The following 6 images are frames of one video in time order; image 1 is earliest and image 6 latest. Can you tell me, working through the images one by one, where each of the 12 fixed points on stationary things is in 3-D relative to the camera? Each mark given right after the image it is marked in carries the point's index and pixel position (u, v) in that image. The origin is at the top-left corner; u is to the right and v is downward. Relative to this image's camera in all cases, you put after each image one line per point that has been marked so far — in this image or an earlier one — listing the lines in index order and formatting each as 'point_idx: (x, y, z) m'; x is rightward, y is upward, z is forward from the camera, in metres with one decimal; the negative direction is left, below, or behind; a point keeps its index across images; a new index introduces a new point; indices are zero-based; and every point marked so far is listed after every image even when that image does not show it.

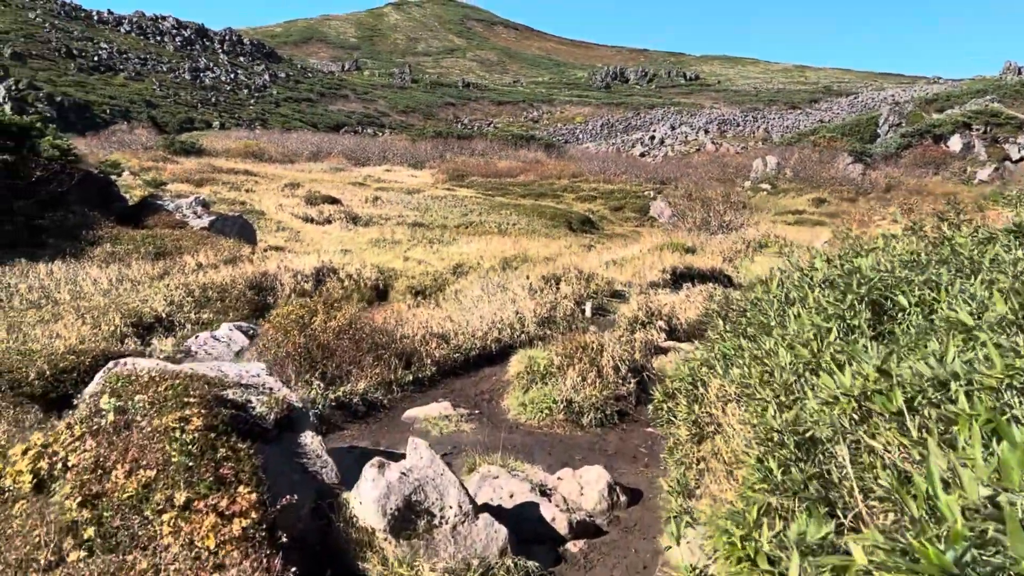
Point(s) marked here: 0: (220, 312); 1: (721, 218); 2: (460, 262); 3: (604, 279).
0: (-3.6, -0.3, +10.8) m
1: (+4.4, +1.5, +18.6) m
2: (-1.0, +0.5, +16.6) m
3: (+1.1, +0.1, +10.6) m
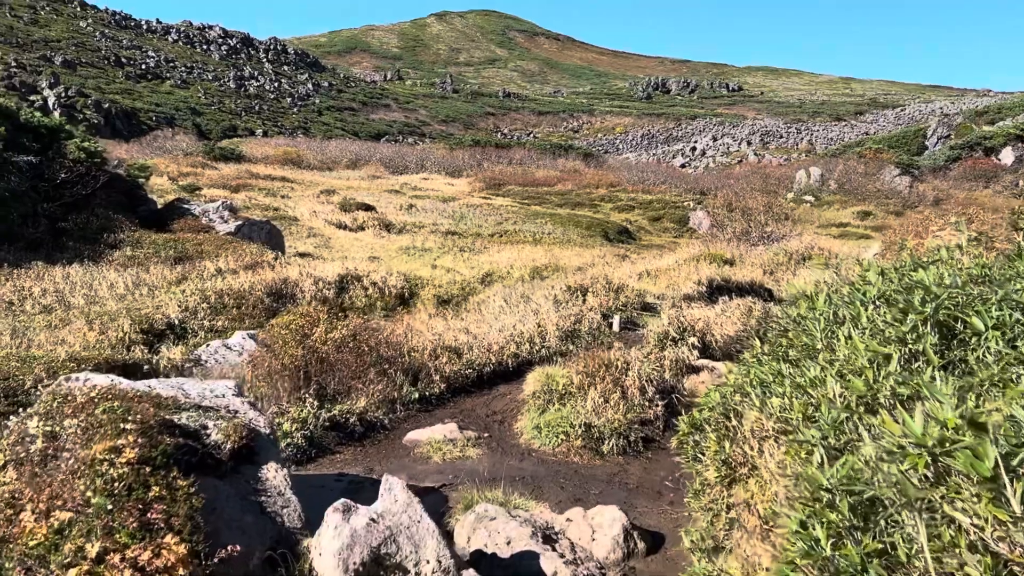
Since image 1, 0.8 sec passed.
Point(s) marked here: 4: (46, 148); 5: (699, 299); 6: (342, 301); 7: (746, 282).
0: (-3.3, -0.4, +10.4) m
1: (+5.0, +1.2, +17.9) m
2: (-0.4, +0.3, +16.1) m
3: (+1.4, 0.0, +10.0) m
4: (-7.9, +2.4, +15.0) m
5: (+2.1, -0.2, +9.8) m
6: (-2.4, -0.2, +12.6) m
7: (+2.8, +0.1, +10.5) m
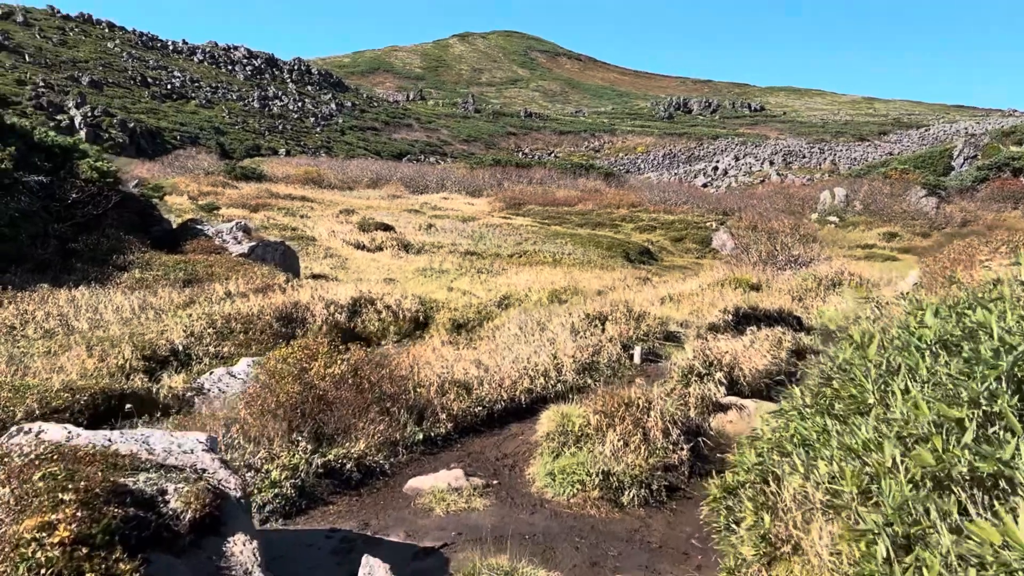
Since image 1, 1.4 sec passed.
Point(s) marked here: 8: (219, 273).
0: (-3.1, -0.7, +10.1) m
1: (+5.4, +0.8, +17.3) m
2: (-0.1, -0.1, +15.7) m
3: (+1.6, -0.3, +9.5) m
4: (-7.6, +2.0, +14.8) m
5: (+2.2, -0.5, +9.3) m
6: (-2.2, -0.6, +12.3) m
7: (+3.0, -0.2, +10.0) m
8: (-4.4, +0.2, +13.1) m
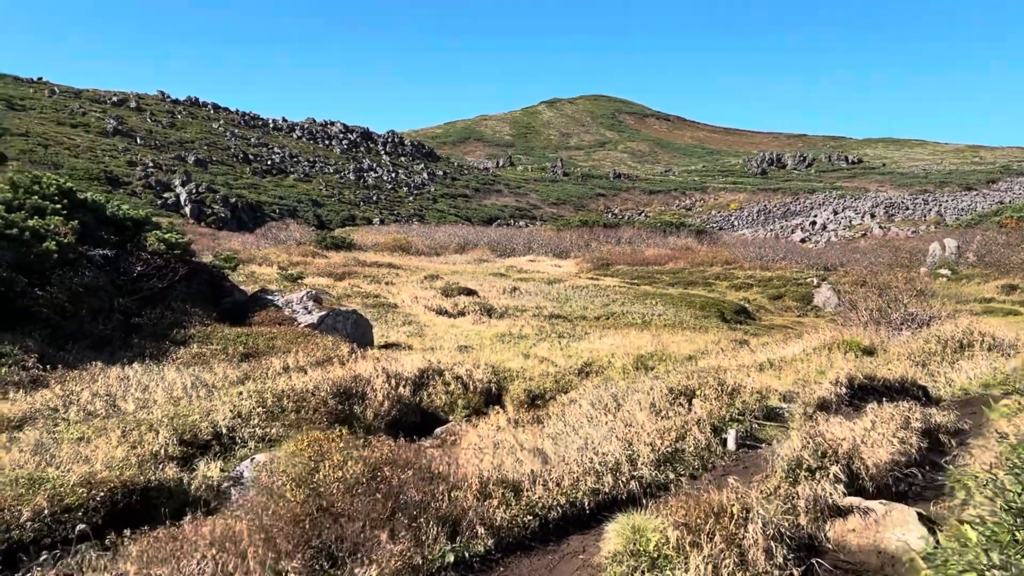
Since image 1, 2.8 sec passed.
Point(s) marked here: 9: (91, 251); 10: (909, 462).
0: (-2.3, -1.4, +9.2) m
1: (+6.9, -0.3, +15.6) m
2: (+1.3, -1.2, +14.5) m
3: (+2.2, -1.0, +8.2) m
4: (-6.3, +0.8, +14.6) m
5: (+2.9, -1.1, +7.9) m
6: (-1.2, -1.5, +11.3) m
7: (+3.7, -0.9, +8.5) m
8: (-3.3, -0.8, +12.4) m
9: (-6.2, +0.6, +13.2) m
10: (+2.7, -1.2, +6.0) m
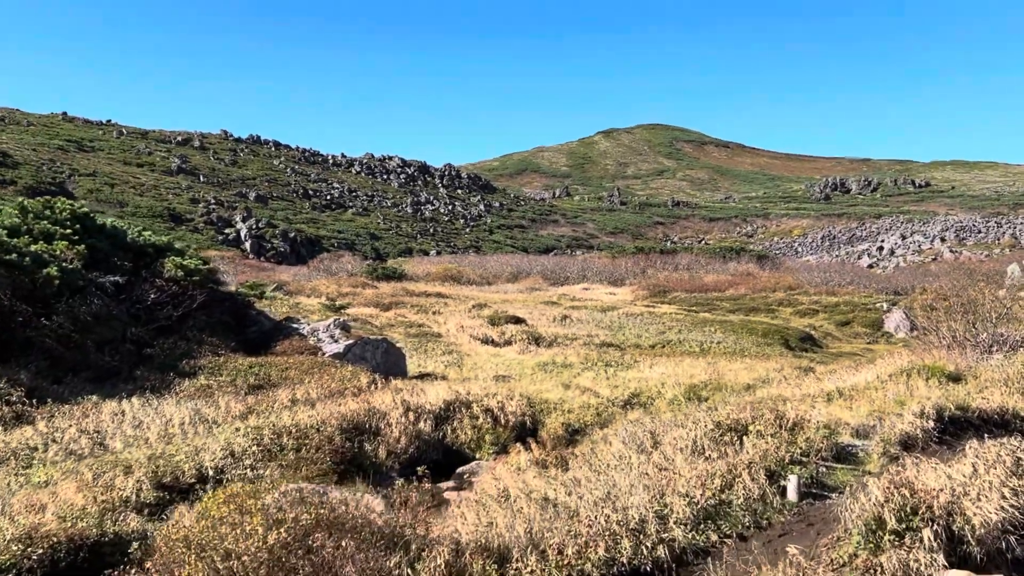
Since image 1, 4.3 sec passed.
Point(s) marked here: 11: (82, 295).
0: (-2.1, -1.7, +8.1) m
1: (+7.5, -0.6, +14.0) m
2: (+1.8, -1.5, +13.2) m
3: (+2.4, -1.1, +6.9) m
4: (-5.8, +0.3, +13.9) m
5: (+3.0, -1.1, +6.5) m
6: (-0.8, -1.7, +10.2) m
7: (+3.8, -1.0, +7.1) m
8: (-2.8, -1.1, +11.5) m
9: (-5.8, +0.1, +12.4) m
10: (+2.7, -1.2, +4.6) m
11: (-5.7, -0.1, +11.8) m
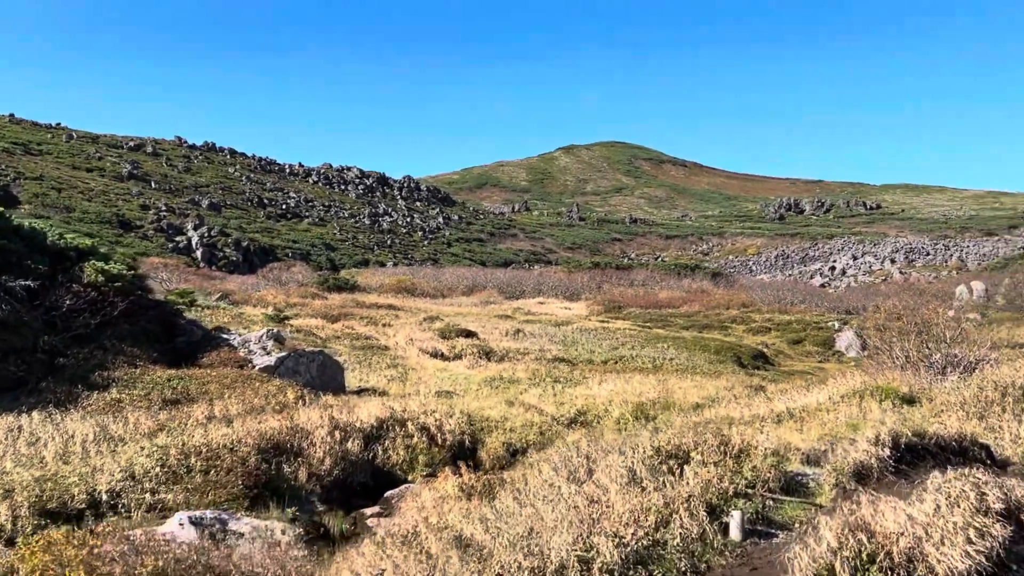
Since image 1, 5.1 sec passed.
0: (-2.7, -1.7, +7.4) m
1: (+6.6, -0.9, +13.7) m
2: (+1.0, -1.7, +12.6) m
3: (+1.8, -1.2, +6.4) m
4: (-6.6, +0.2, +13.0) m
5: (+2.5, -1.3, +6.1) m
6: (-1.5, -1.9, +9.5) m
7: (+3.3, -1.1, +6.7) m
8: (-3.6, -1.2, +10.7) m
9: (-6.5, +0.1, +11.5) m
10: (+2.2, -1.3, +4.1) m
11: (-6.5, -0.1, +10.9) m
